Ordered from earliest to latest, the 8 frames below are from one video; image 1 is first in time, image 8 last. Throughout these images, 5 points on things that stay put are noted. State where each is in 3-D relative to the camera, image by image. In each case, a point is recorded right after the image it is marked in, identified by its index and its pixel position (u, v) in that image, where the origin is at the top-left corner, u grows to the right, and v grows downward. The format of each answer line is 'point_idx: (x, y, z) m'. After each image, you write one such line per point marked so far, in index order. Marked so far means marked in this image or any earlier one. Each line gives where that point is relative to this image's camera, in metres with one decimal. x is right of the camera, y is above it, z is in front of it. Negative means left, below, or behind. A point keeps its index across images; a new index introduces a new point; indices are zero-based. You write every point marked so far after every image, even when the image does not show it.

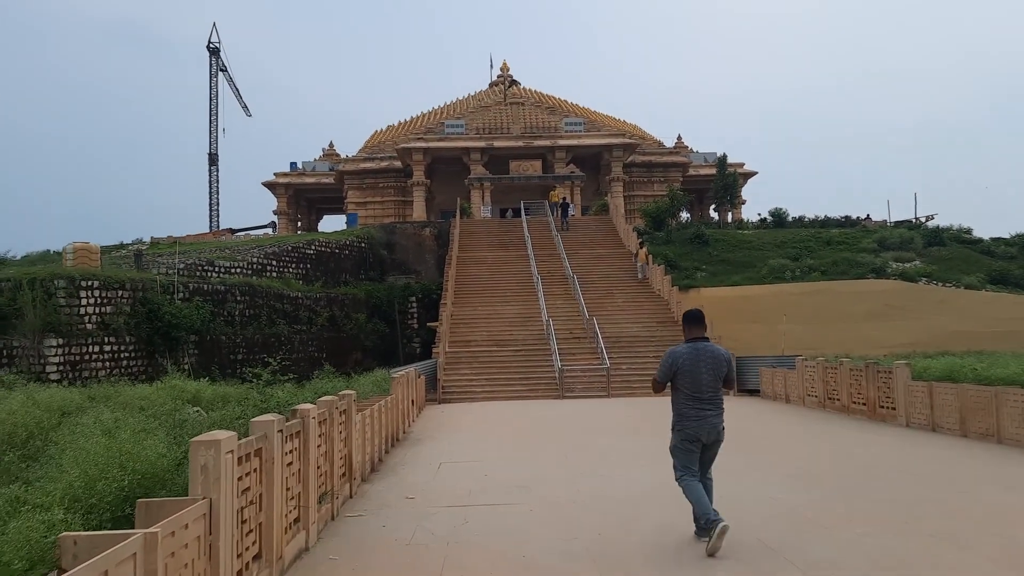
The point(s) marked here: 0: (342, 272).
0: (-4.6, +0.4, +19.5) m
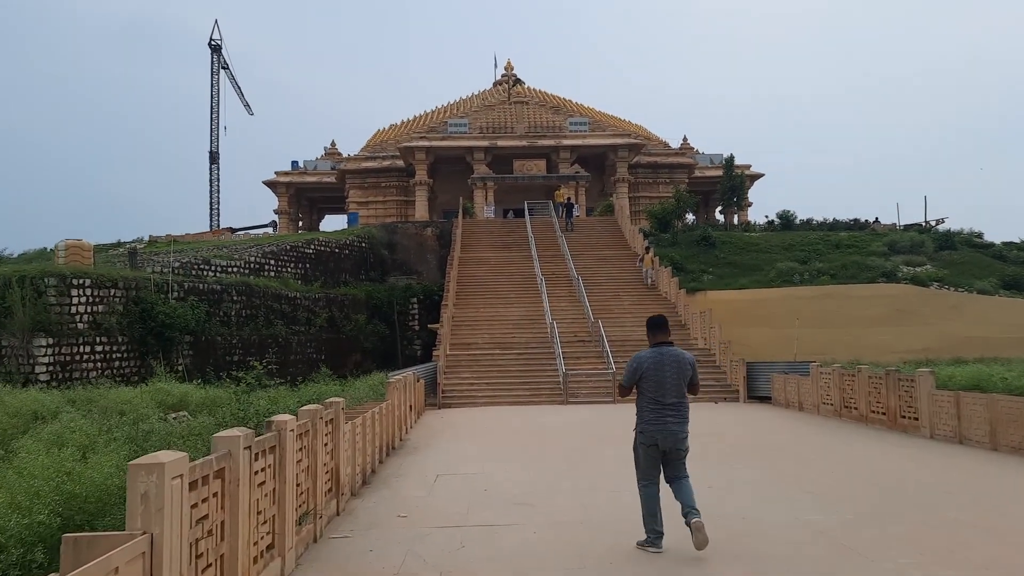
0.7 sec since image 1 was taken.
0: (-4.6, +0.4, +19.2) m
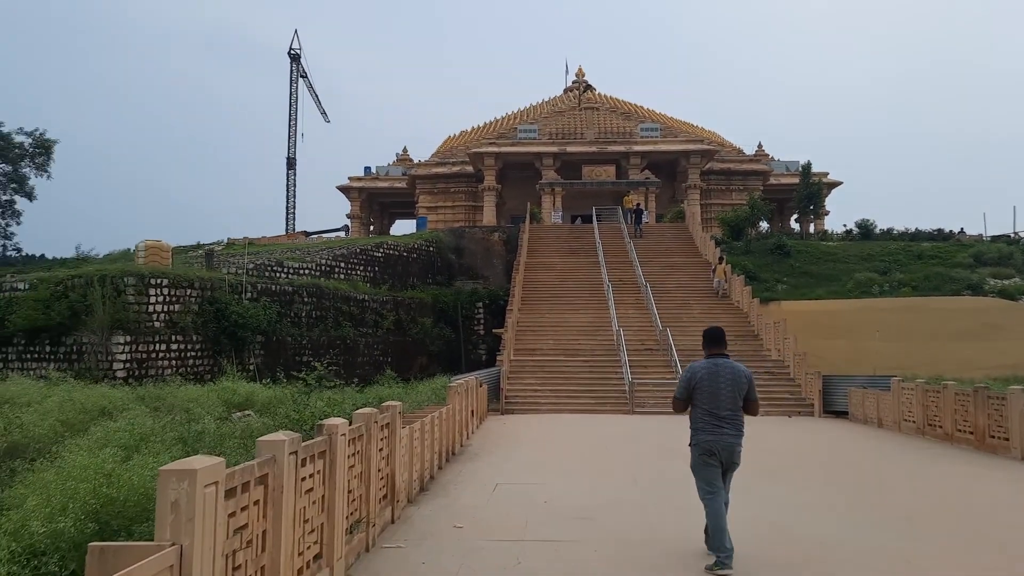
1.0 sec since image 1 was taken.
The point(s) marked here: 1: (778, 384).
0: (-2.8, +0.3, +19.4) m
1: (+4.4, -1.6, +11.7) m
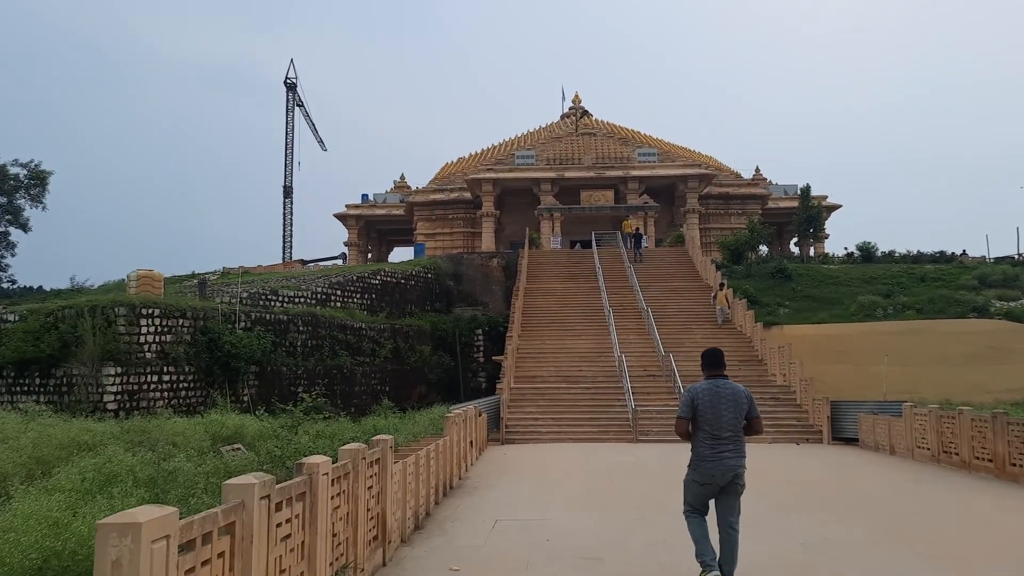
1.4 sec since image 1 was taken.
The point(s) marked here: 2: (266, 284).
0: (-2.8, -0.4, +19.2) m
1: (+4.4, -2.0, +11.4) m
2: (-5.3, +0.1, +15.6) m
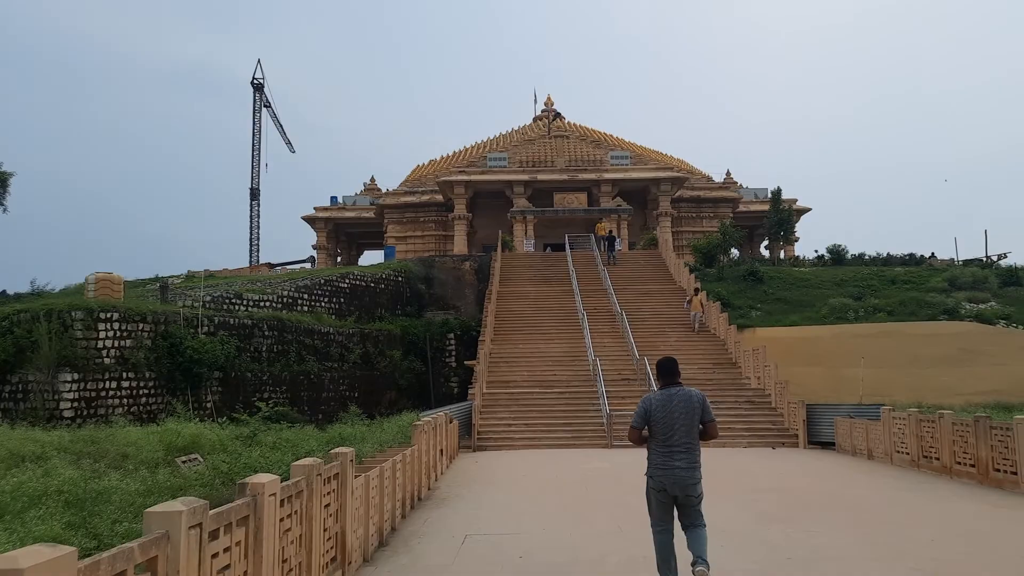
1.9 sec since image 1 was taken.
0: (-3.5, -0.5, +18.8) m
1: (+3.9, -2.0, +11.3) m
2: (-5.9, 0.0, +15.1) m
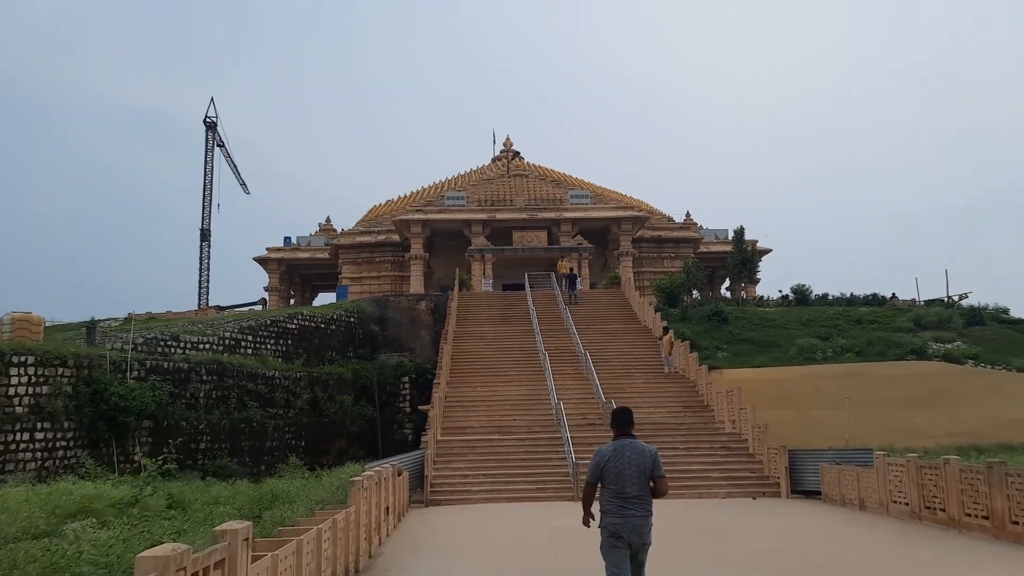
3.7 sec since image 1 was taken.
0: (-4.6, -1.5, +17.7) m
1: (+3.3, -2.5, +10.6) m
2: (-6.7, -0.8, +13.9) m
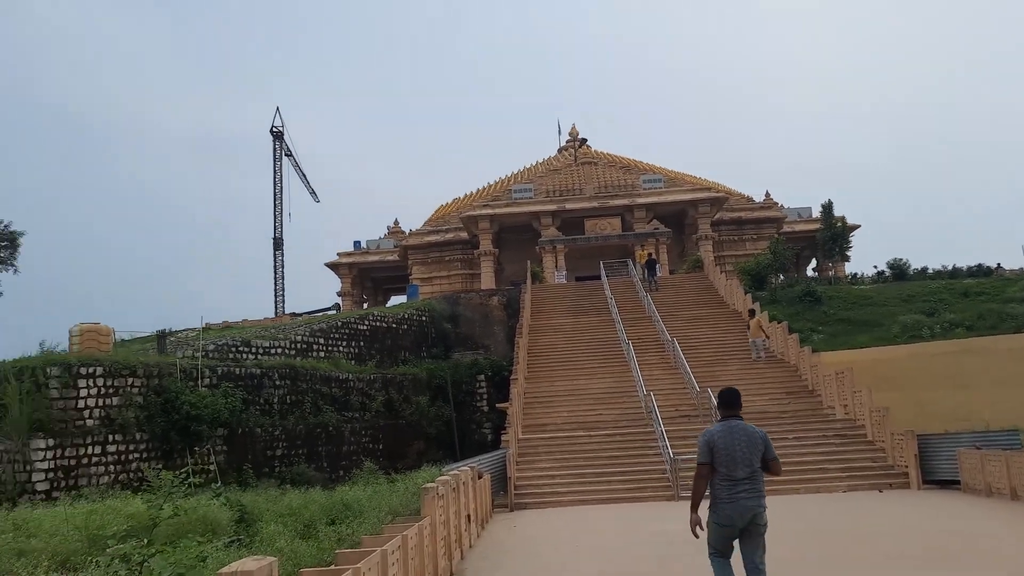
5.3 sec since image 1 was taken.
0: (-2.7, -1.5, +17.3) m
1: (+4.5, -2.1, +9.4) m
2: (-5.3, -0.9, +13.7) m
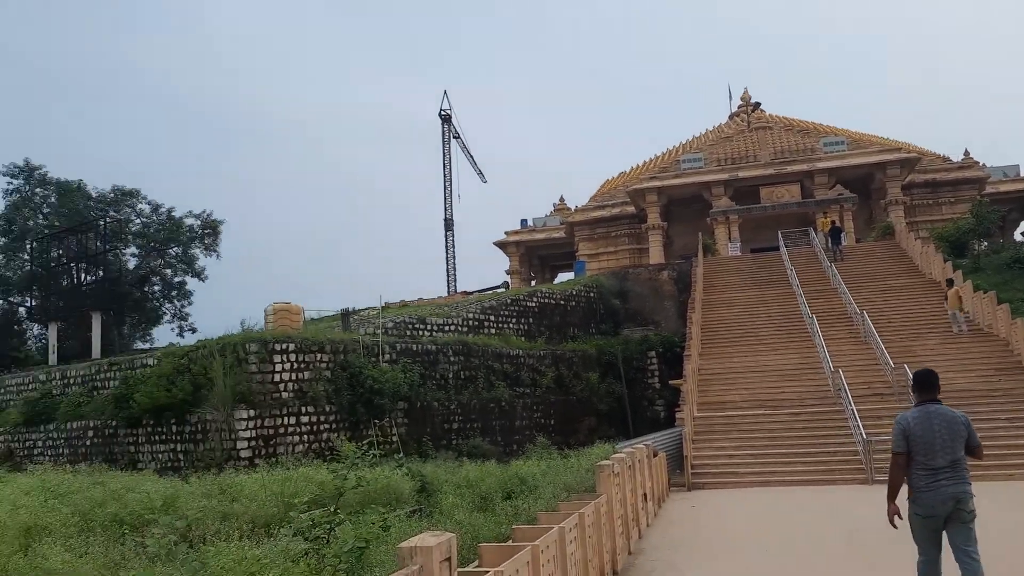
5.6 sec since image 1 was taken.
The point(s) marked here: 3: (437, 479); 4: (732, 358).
0: (+1.4, -0.9, +17.3) m
1: (+6.6, -1.7, +8.0) m
2: (-2.0, -0.5, +14.4) m
3: (-0.7, -1.7, +6.6) m
4: (+3.8, -1.2, +12.3) m
